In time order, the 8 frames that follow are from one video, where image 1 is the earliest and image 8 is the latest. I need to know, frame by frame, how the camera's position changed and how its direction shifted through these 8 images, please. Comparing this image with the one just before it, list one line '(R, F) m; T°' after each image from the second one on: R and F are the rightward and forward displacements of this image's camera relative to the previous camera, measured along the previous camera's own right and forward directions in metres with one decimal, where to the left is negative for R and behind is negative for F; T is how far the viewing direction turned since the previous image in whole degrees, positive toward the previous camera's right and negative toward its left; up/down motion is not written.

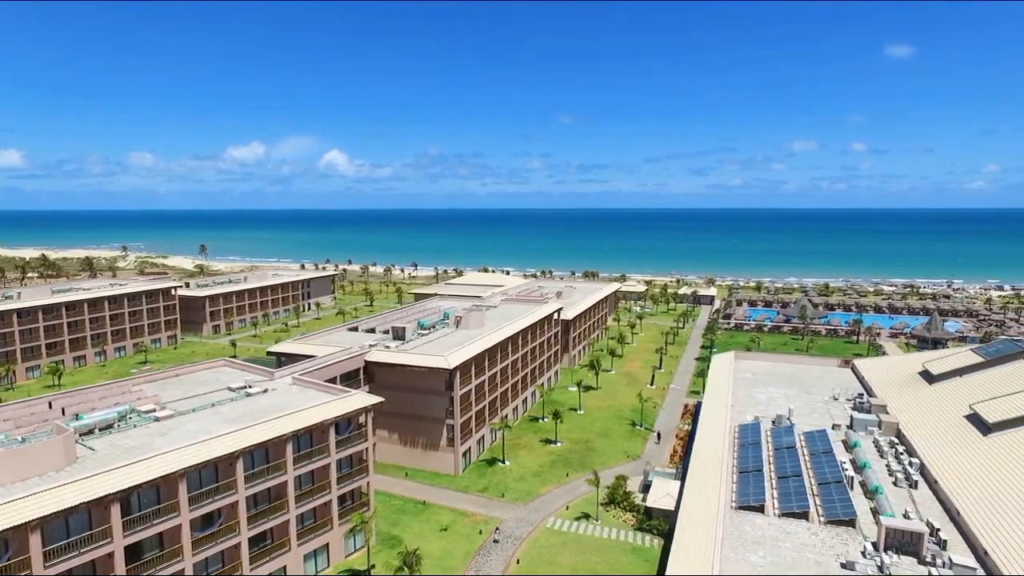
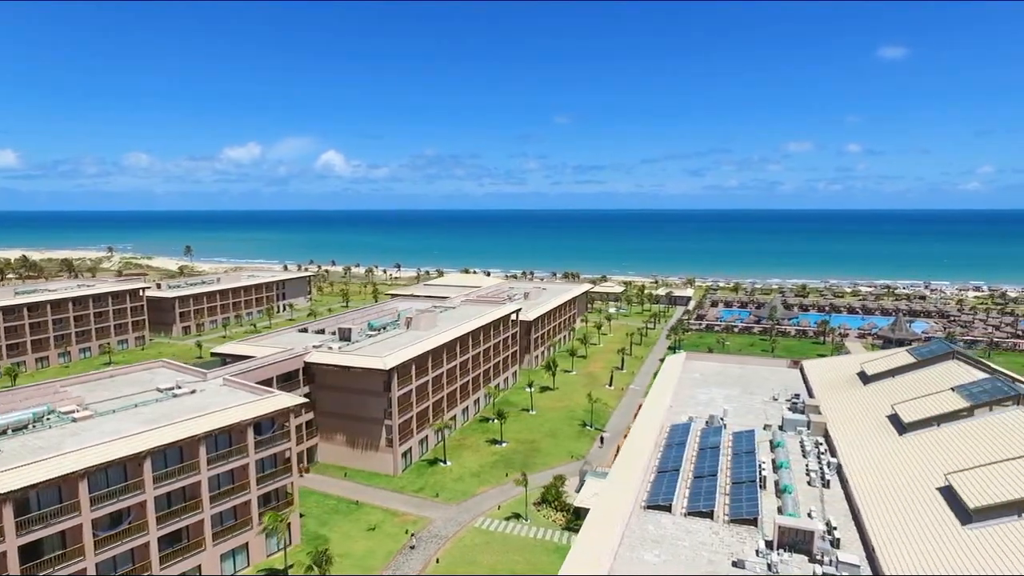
(+5.1, -0.4) m; 0°
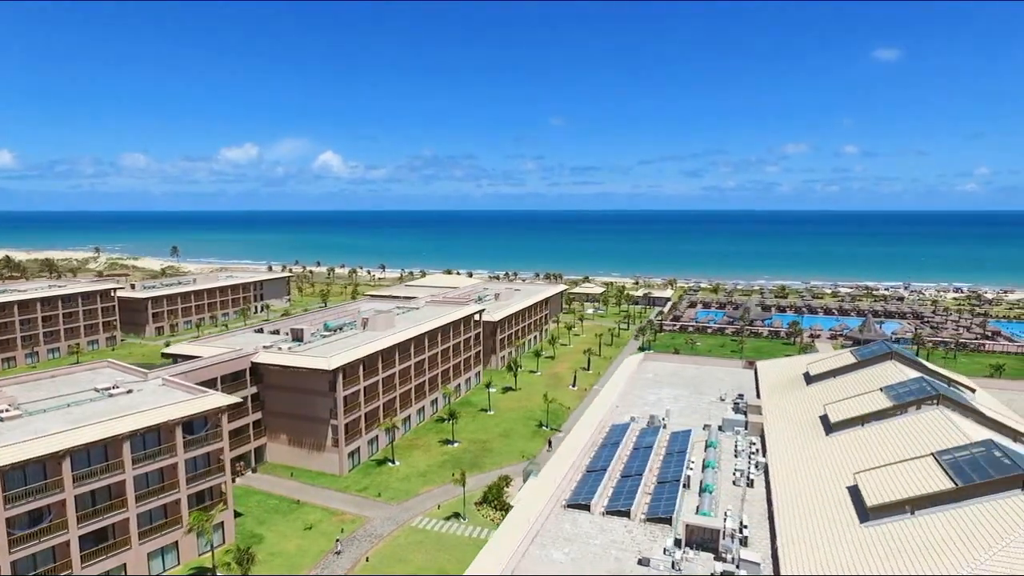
(+4.5, -0.3) m; 0°
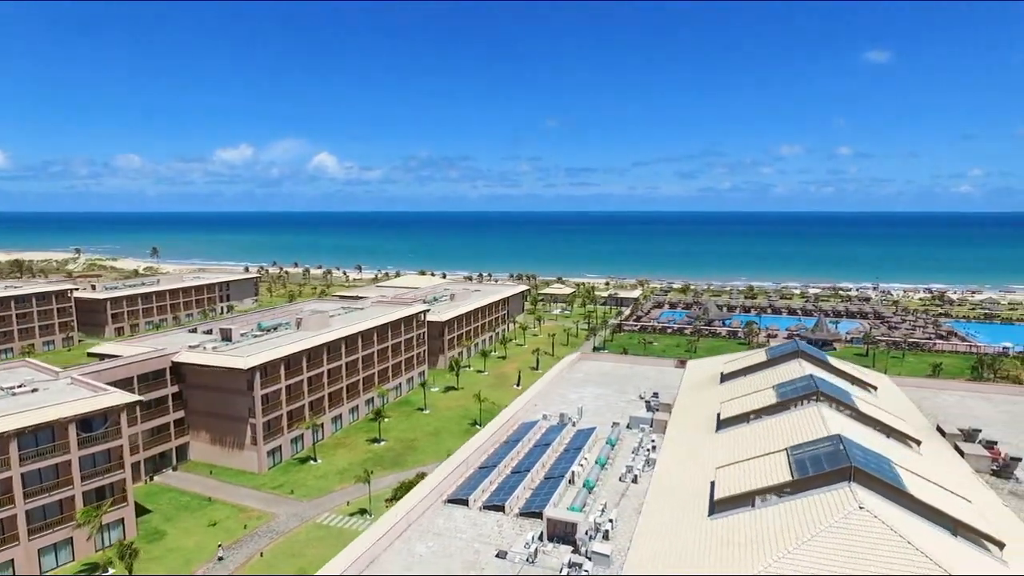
(+7.1, -0.7) m; 0°
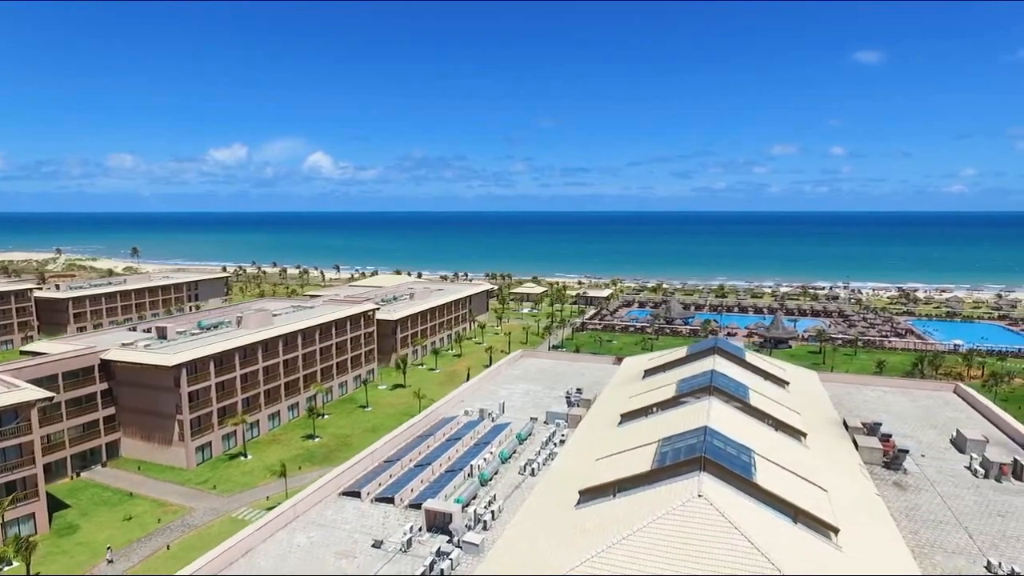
(+6.4, -0.8) m; 0°
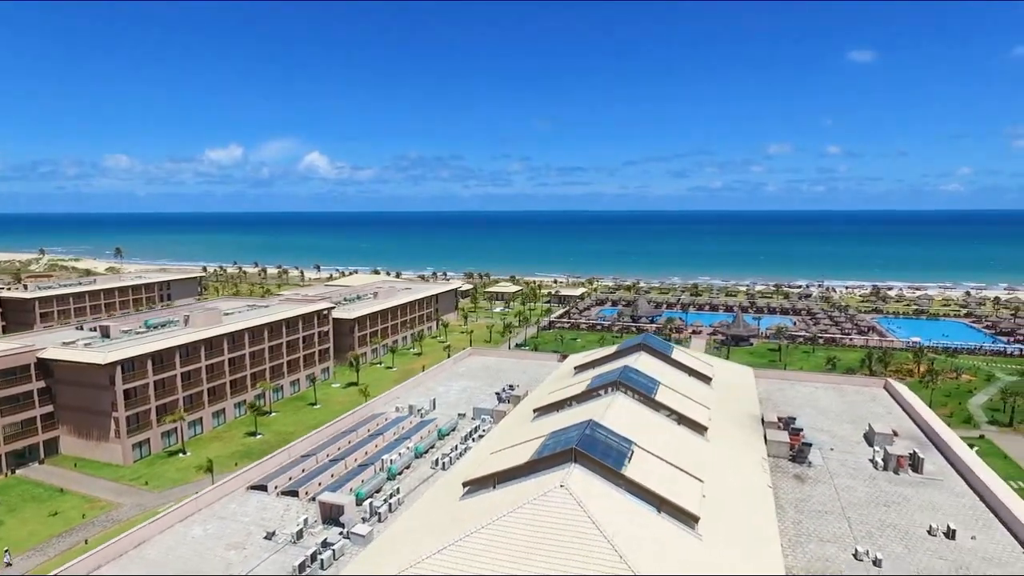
(+6.0, -0.7) m; 0°
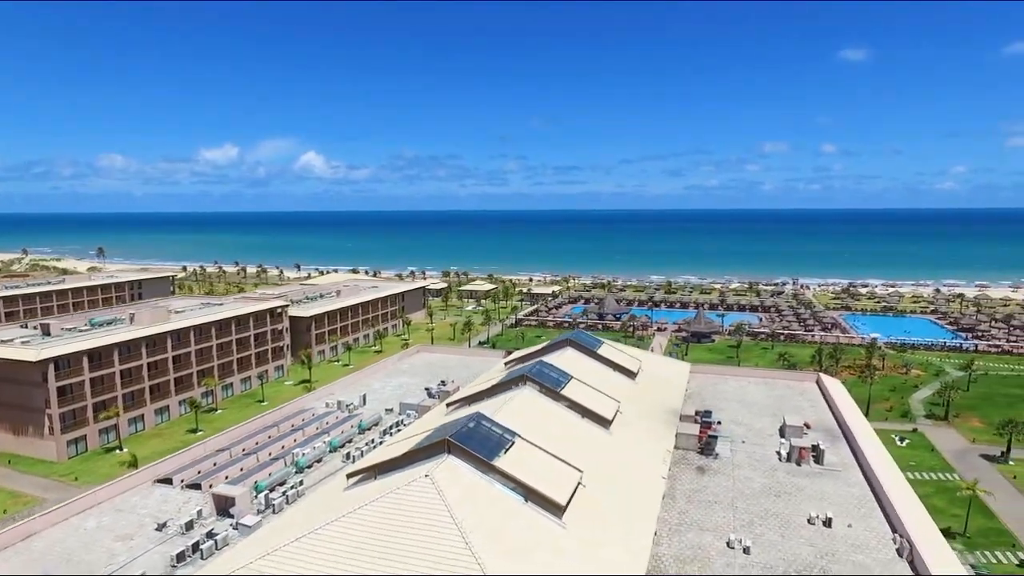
(+6.2, -0.5) m; 0°
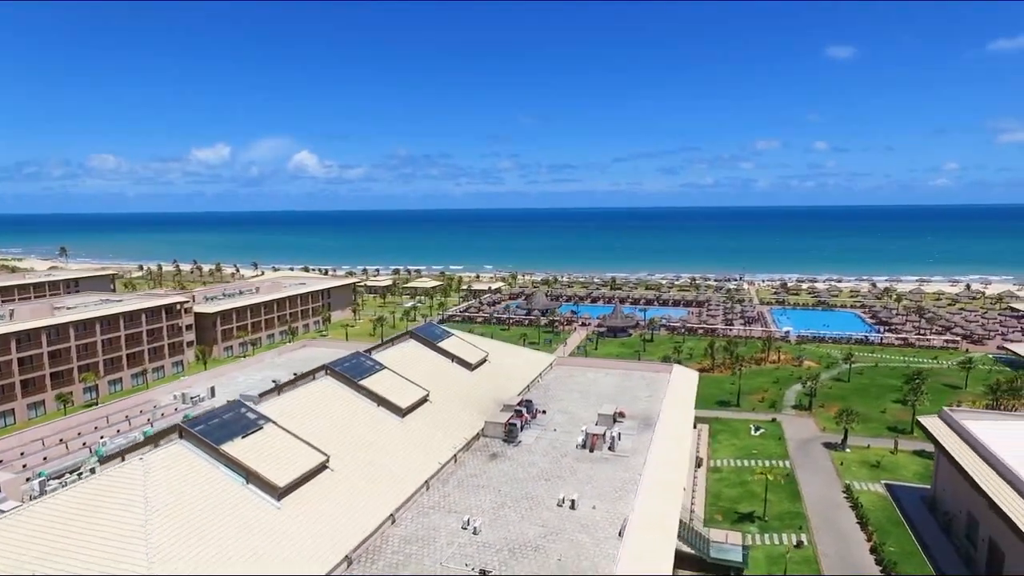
(+13.7, -0.9) m; 0°
